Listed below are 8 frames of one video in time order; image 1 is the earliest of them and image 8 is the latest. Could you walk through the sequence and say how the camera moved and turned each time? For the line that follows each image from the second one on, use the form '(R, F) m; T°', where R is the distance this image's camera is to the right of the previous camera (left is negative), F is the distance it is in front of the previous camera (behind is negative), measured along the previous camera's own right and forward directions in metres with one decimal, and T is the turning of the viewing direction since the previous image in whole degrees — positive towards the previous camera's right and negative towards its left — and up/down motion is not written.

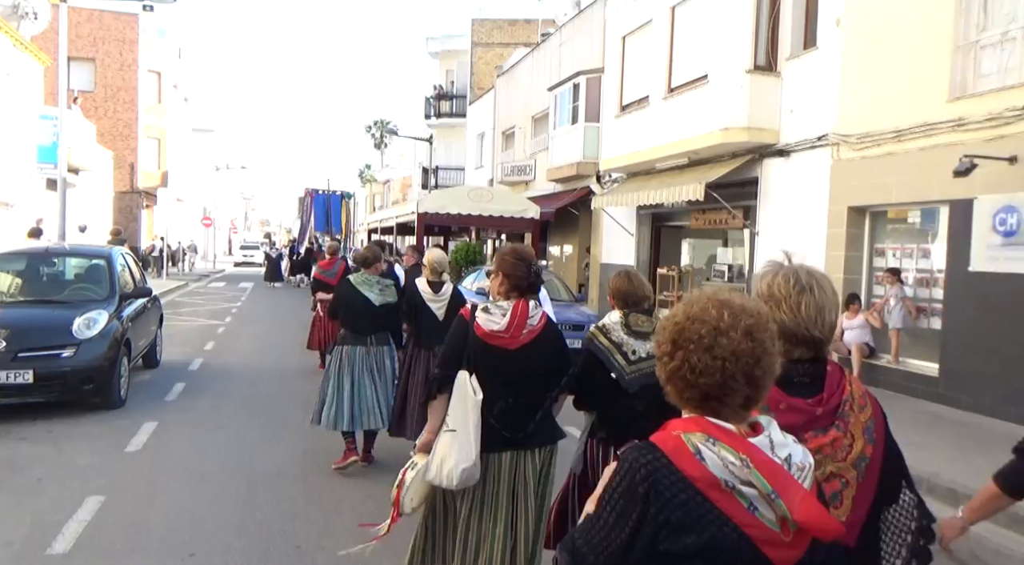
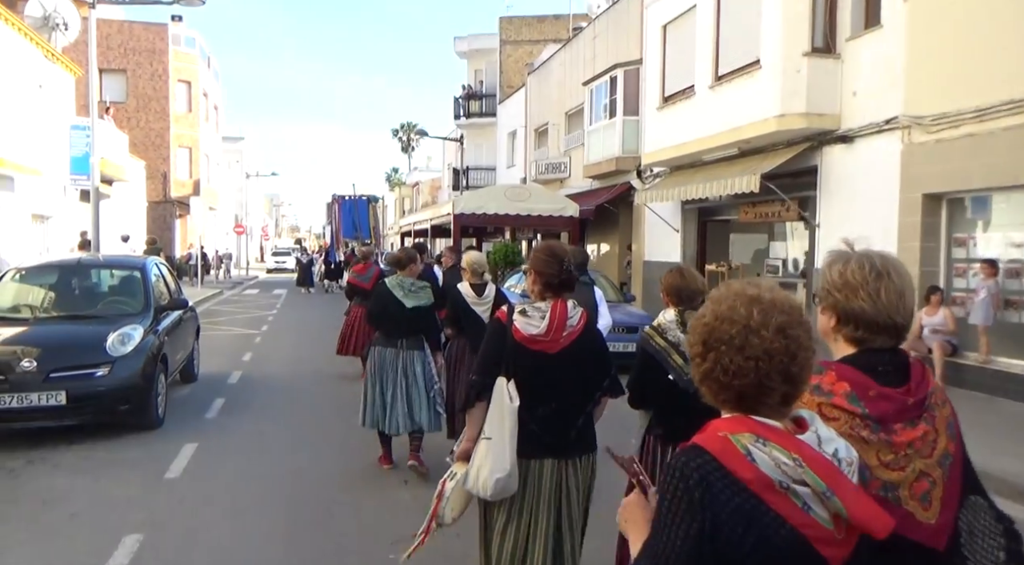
(-0.2, +0.6) m; -2°
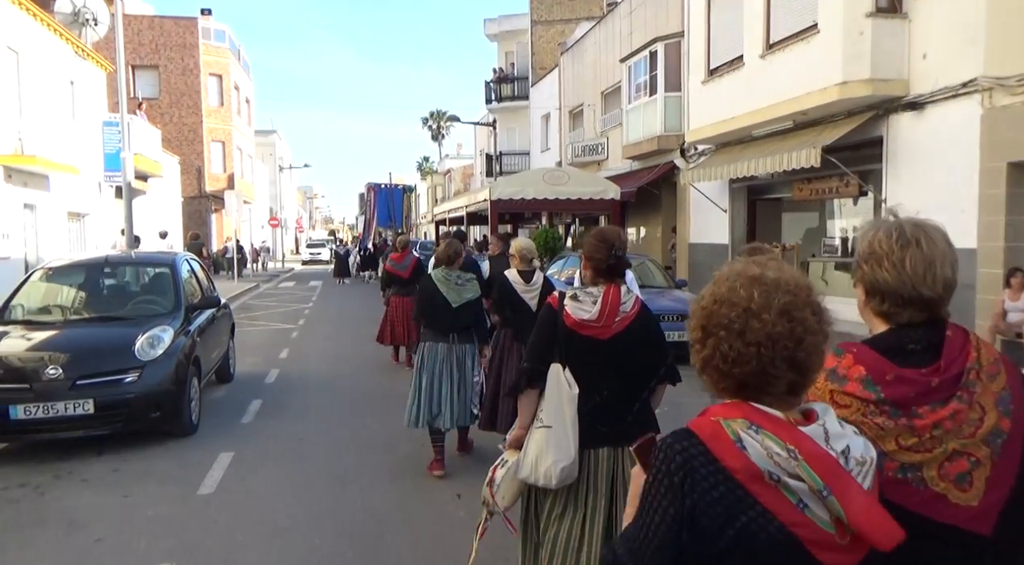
(-0.2, +0.6) m; -2°
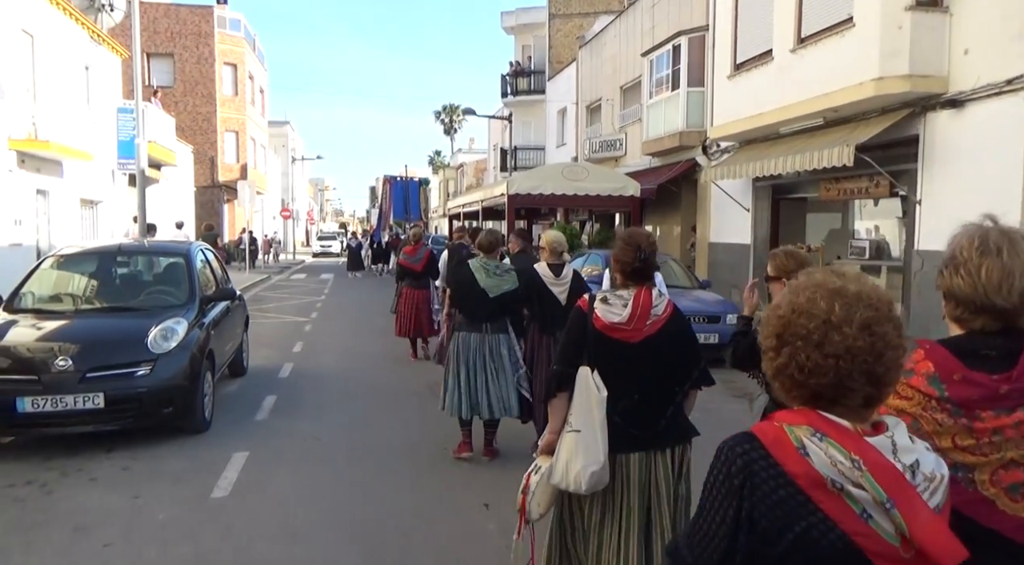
(-0.1, +0.3) m; -1°
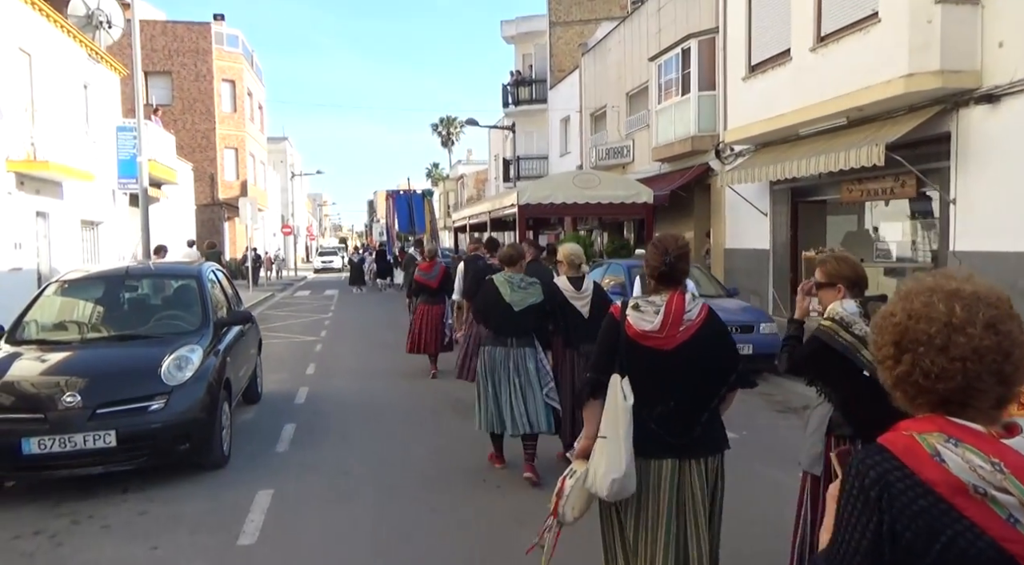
(-0.3, +0.4) m; 0°
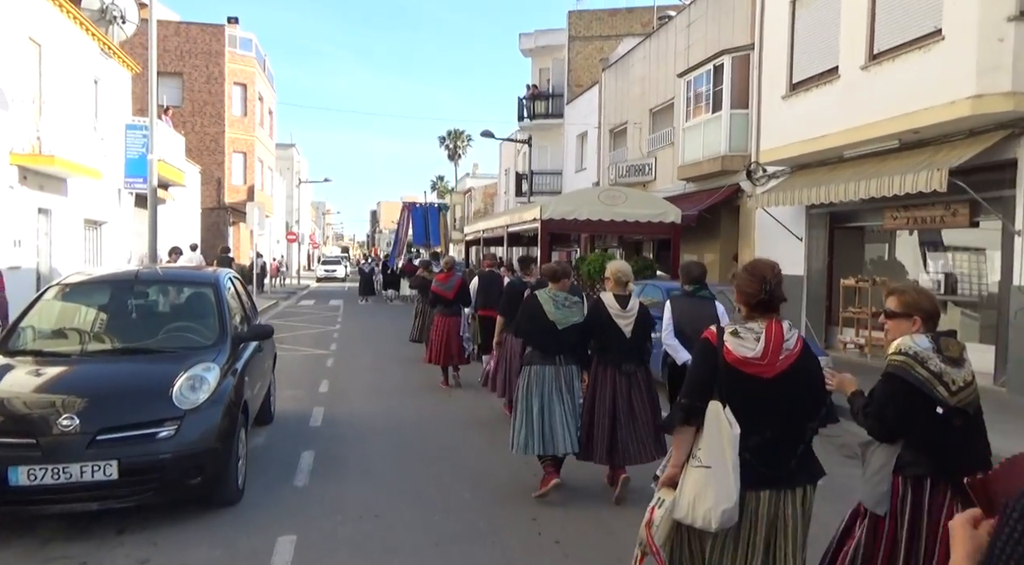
(-0.4, +0.7) m; 0°
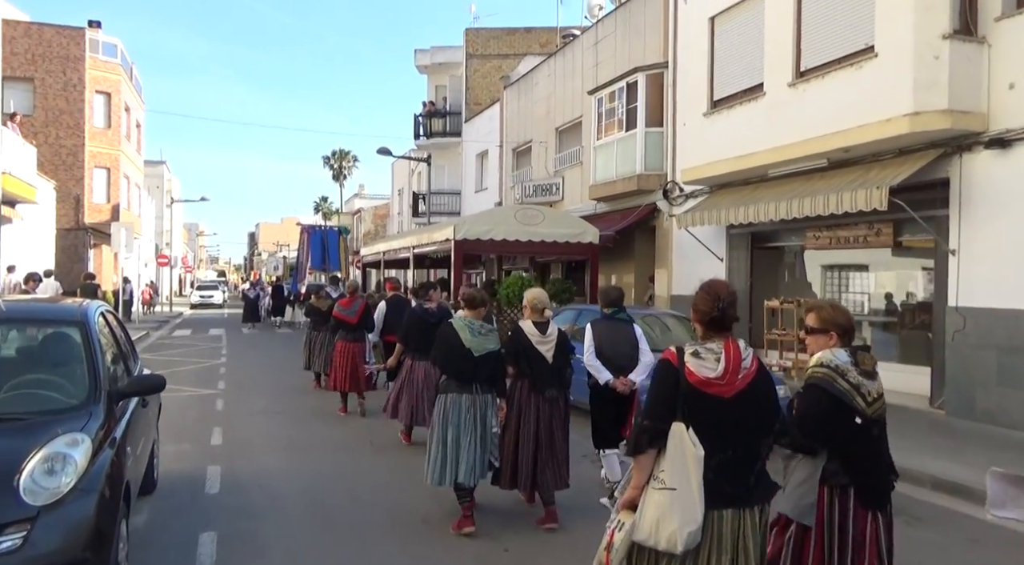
(-0.4, +1.1) m; +8°
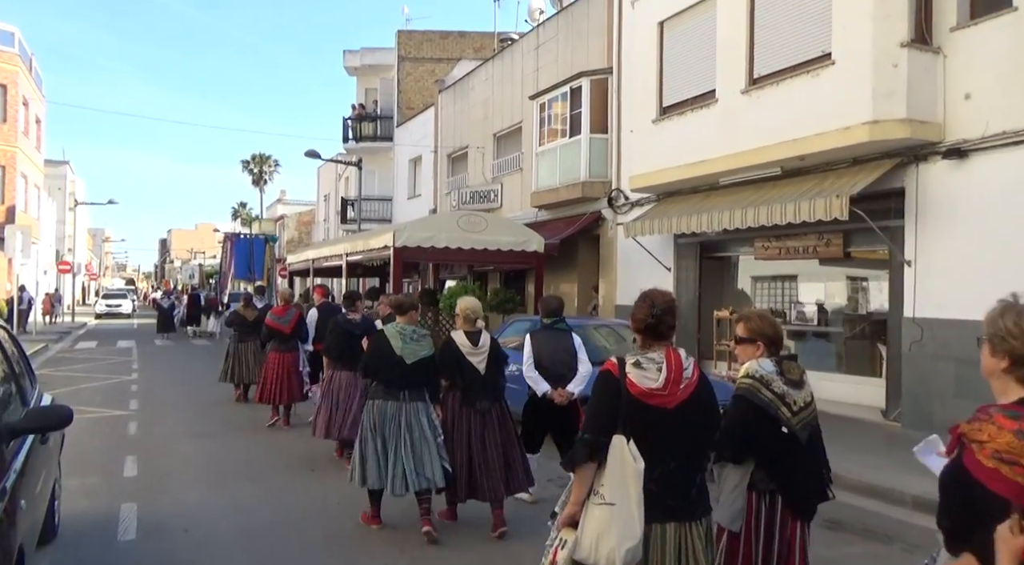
(-0.3, +0.6) m; +5°
